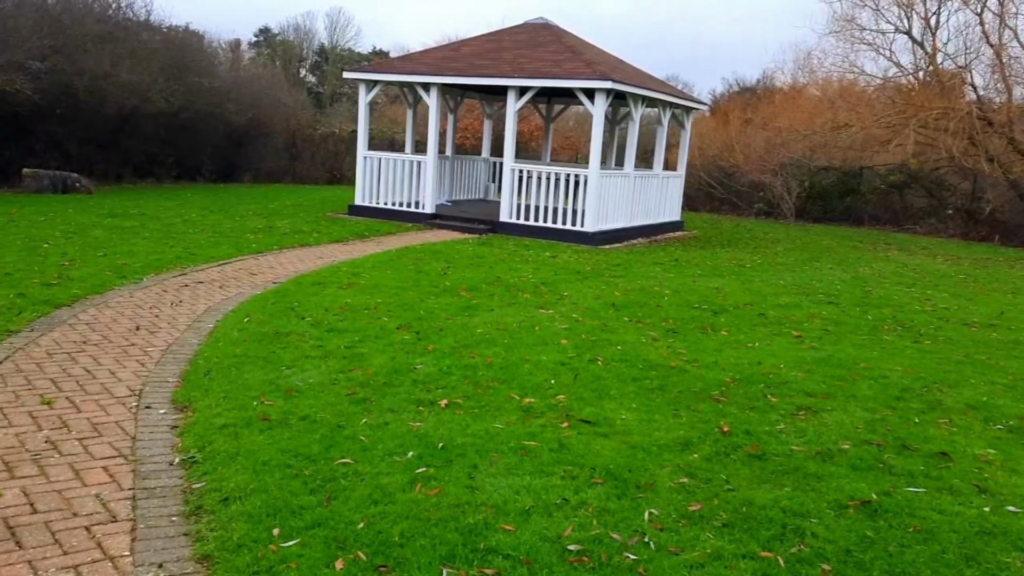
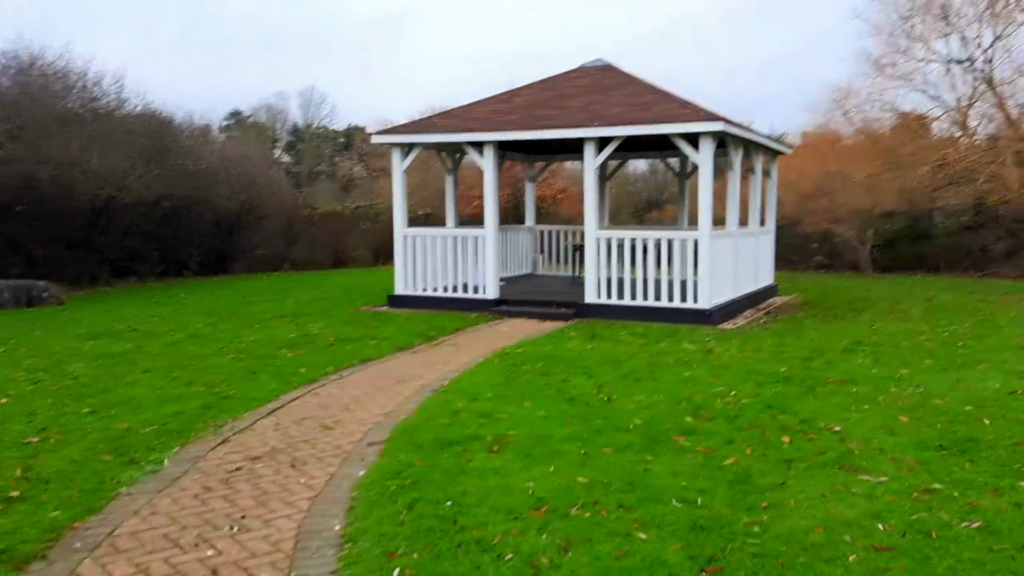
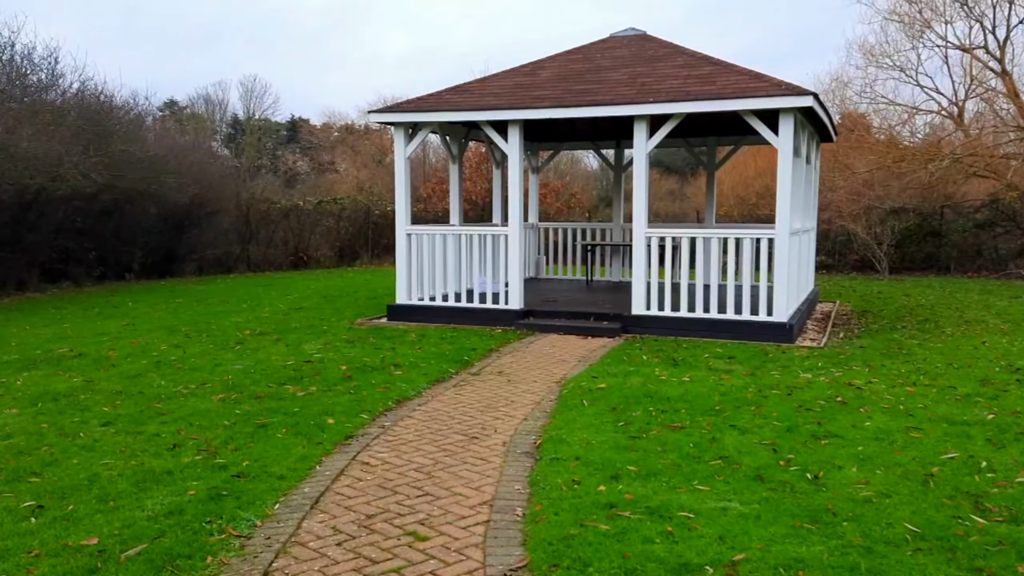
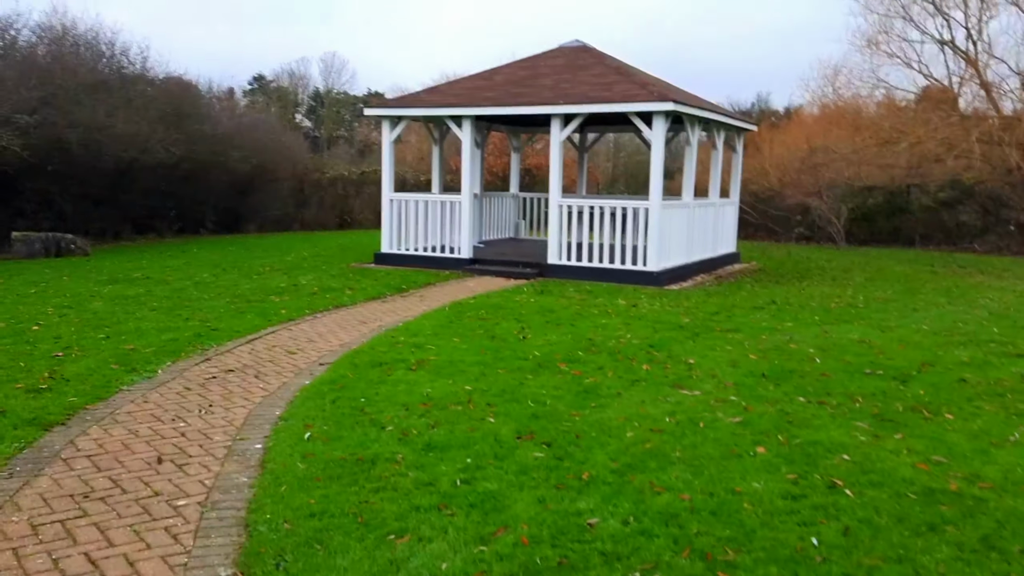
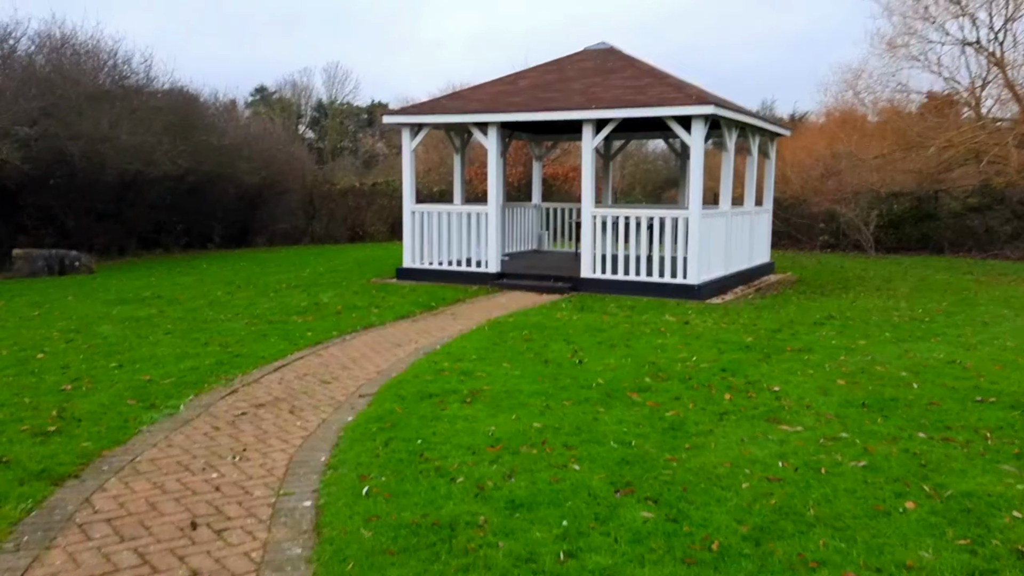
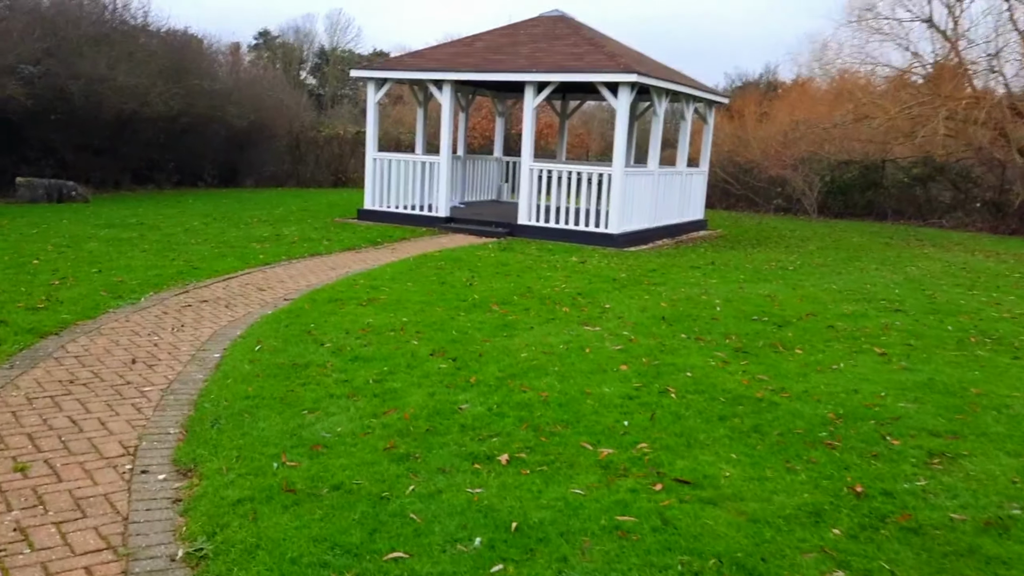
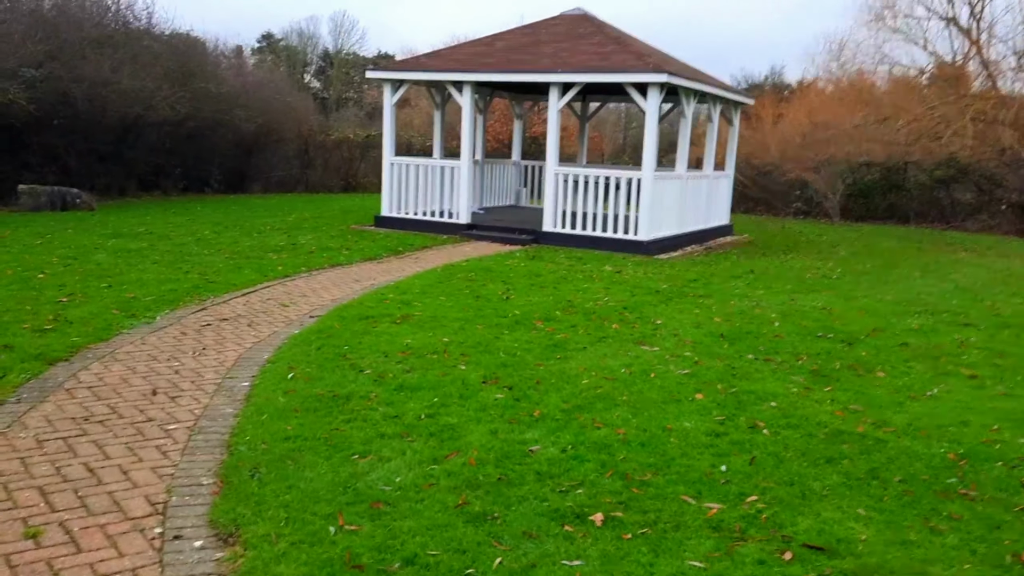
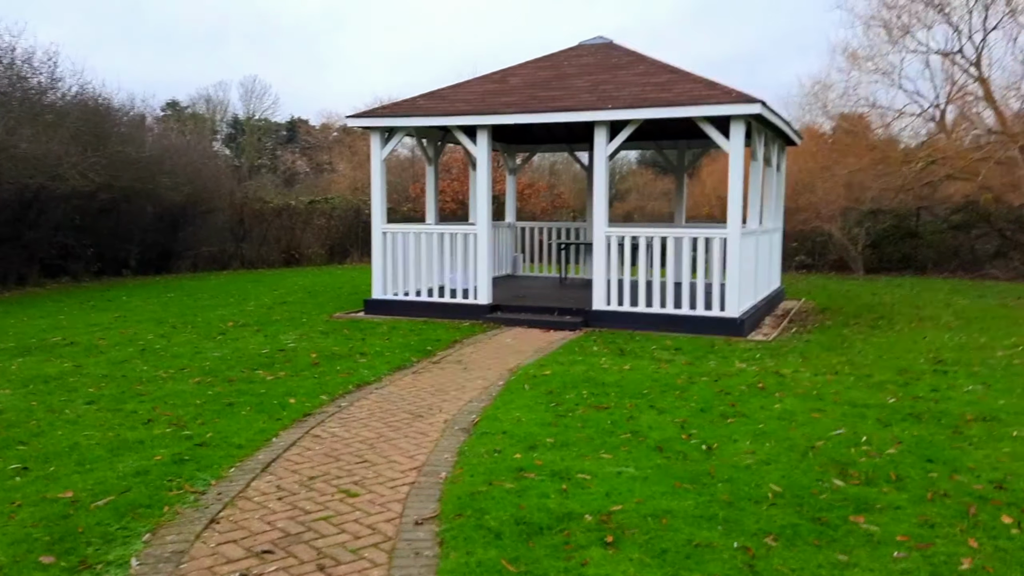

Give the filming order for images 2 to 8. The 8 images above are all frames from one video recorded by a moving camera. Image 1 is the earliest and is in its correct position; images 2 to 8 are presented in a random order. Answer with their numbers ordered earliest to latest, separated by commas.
6, 7, 4, 5, 2, 8, 3
